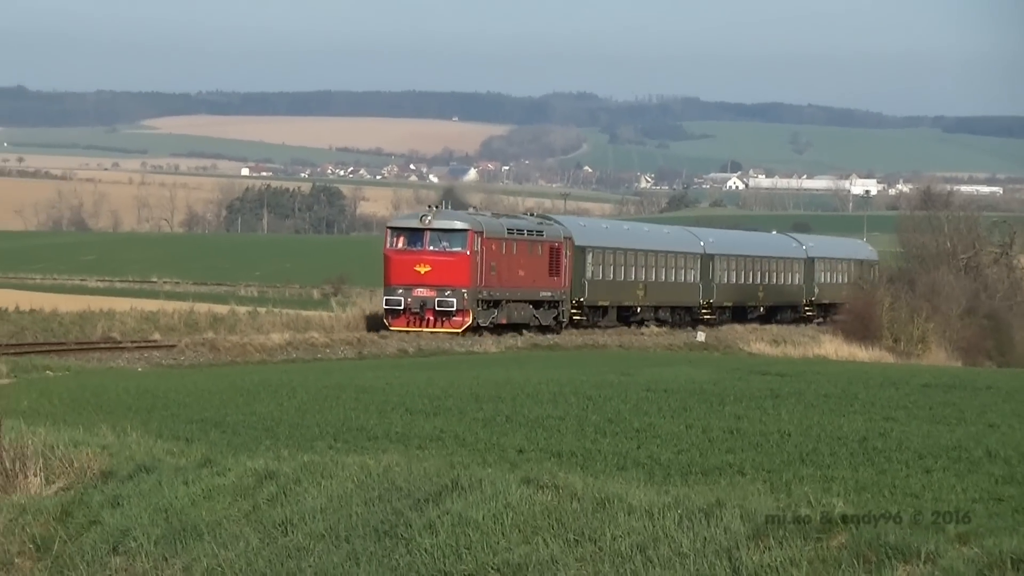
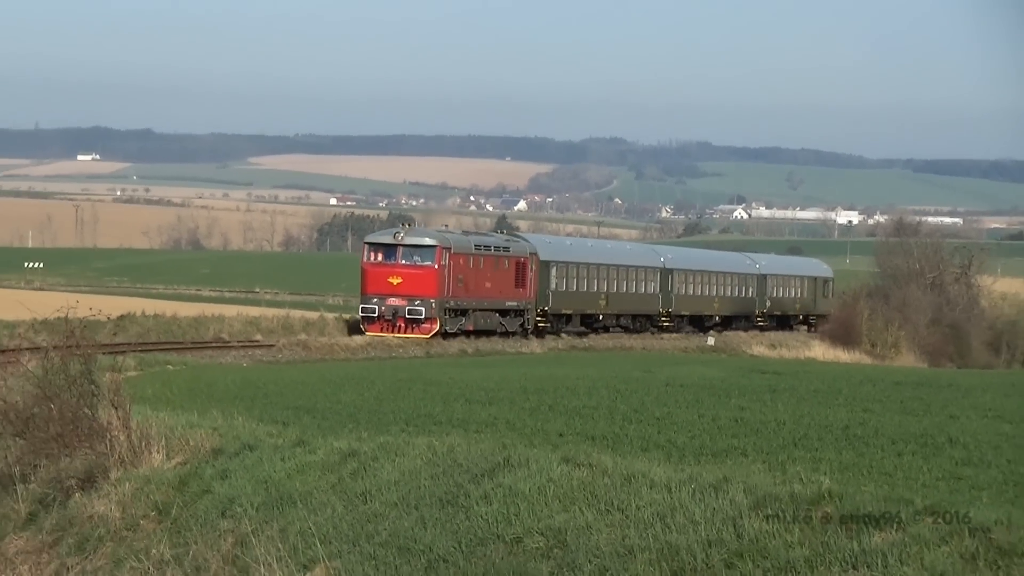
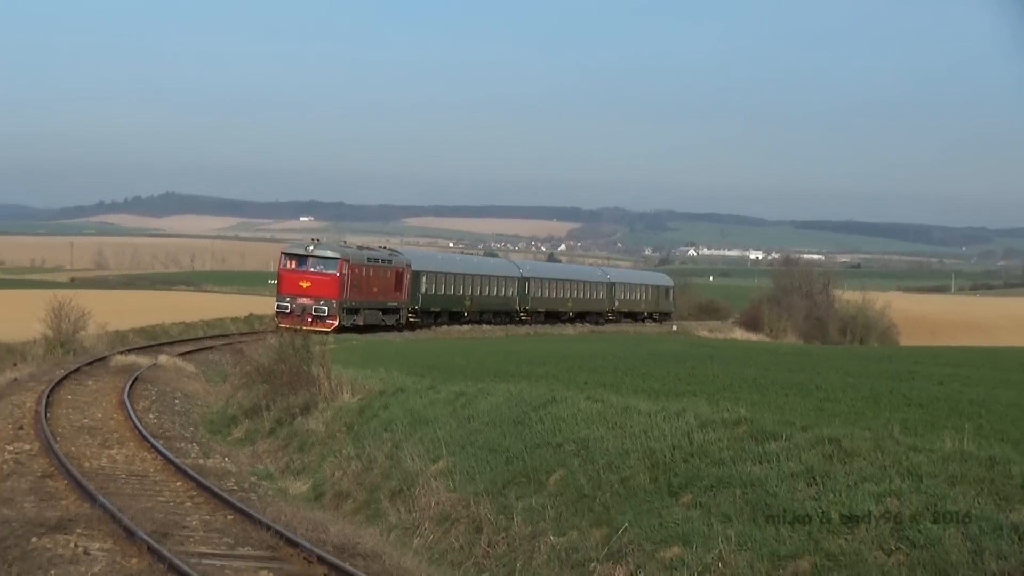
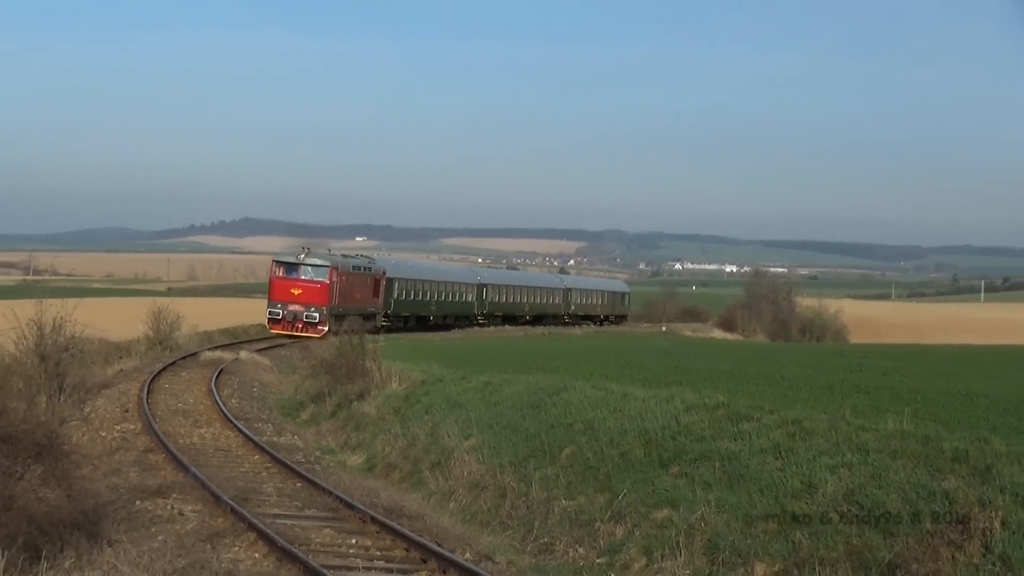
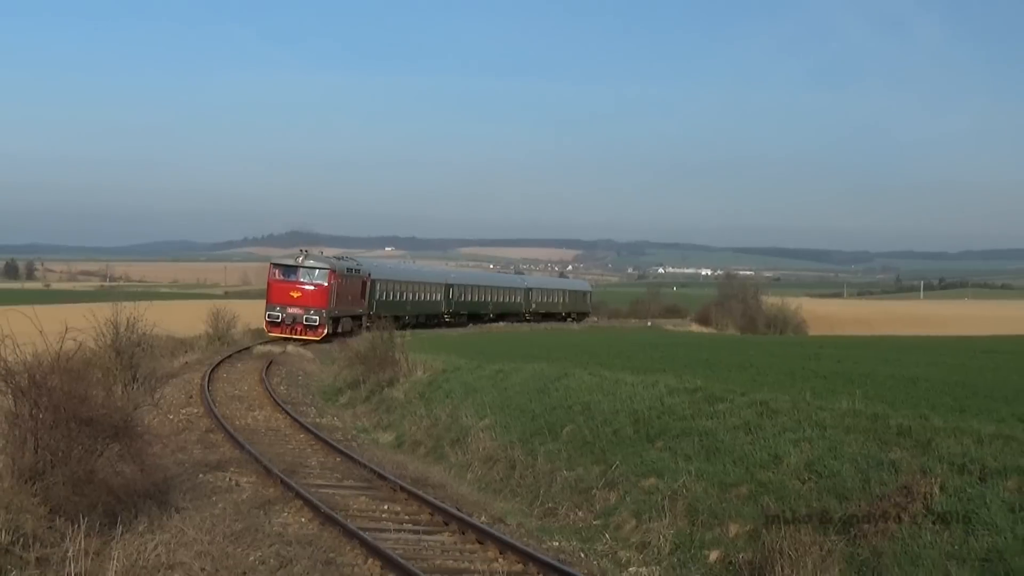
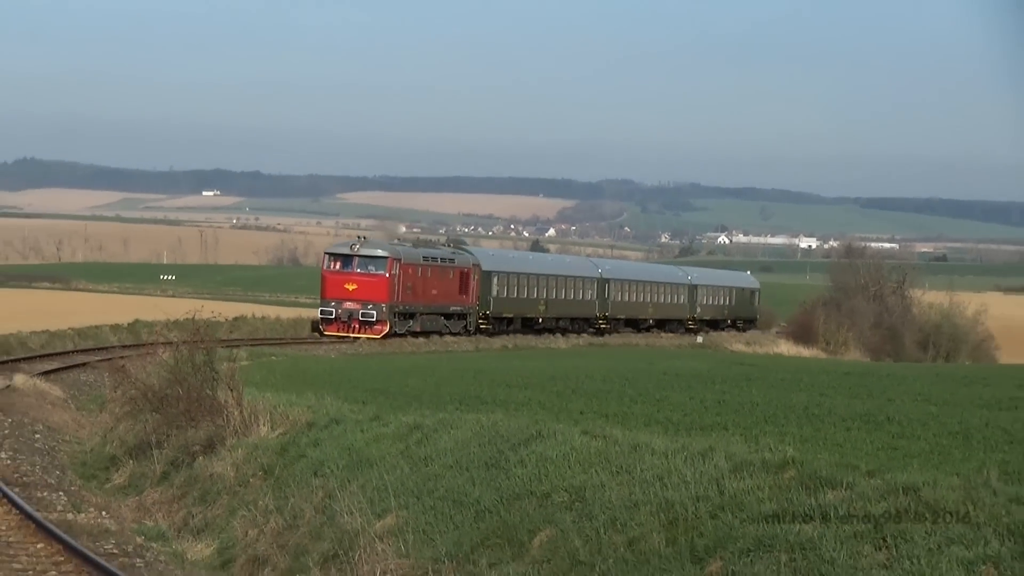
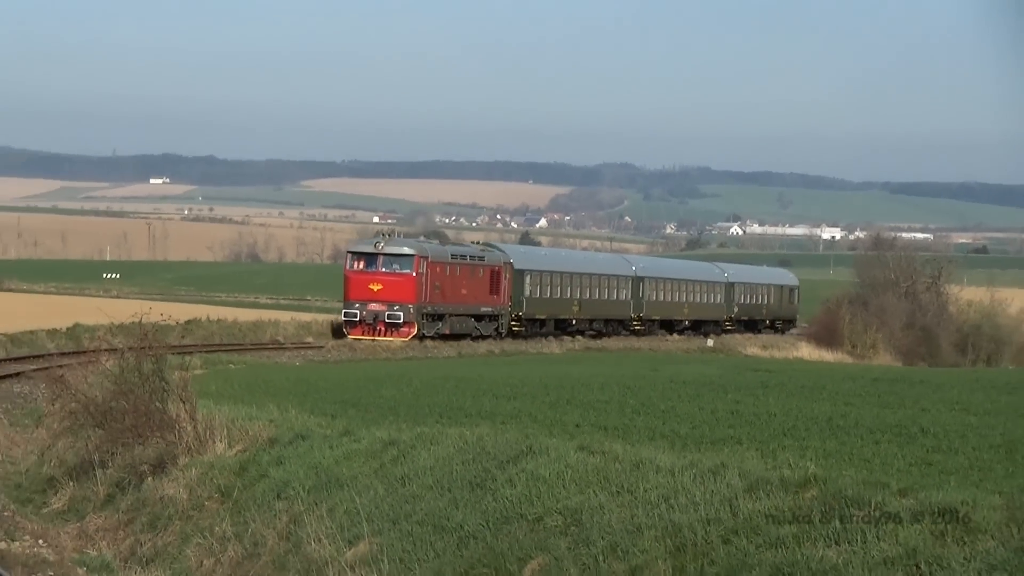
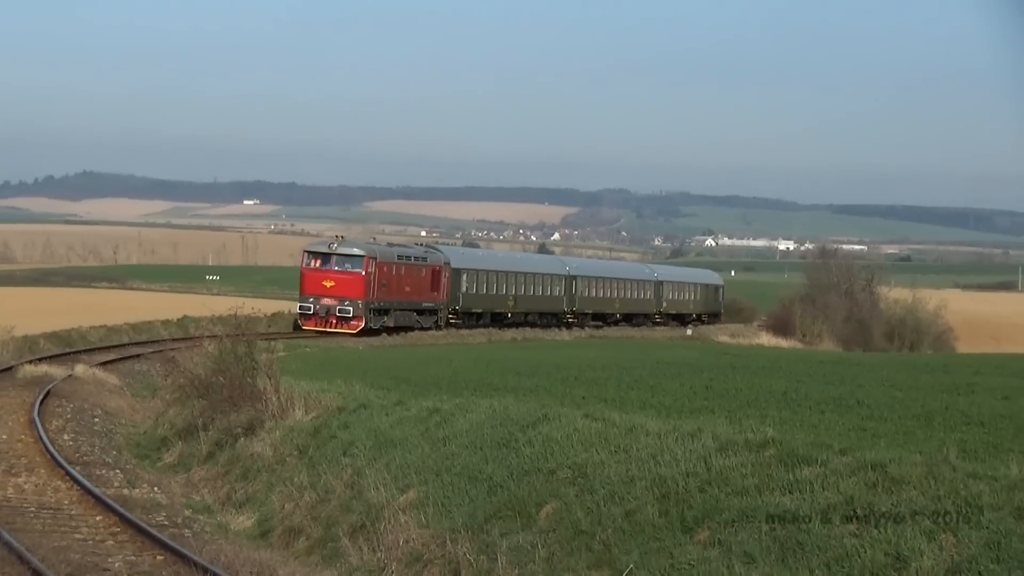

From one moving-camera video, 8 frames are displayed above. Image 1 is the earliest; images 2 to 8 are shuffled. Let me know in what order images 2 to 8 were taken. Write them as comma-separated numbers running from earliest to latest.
2, 7, 6, 8, 3, 4, 5
